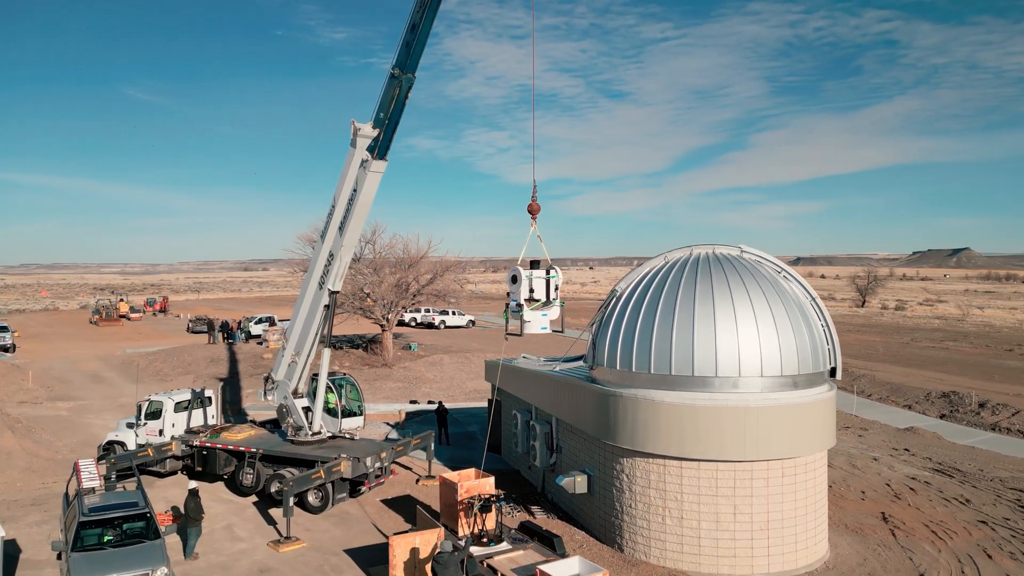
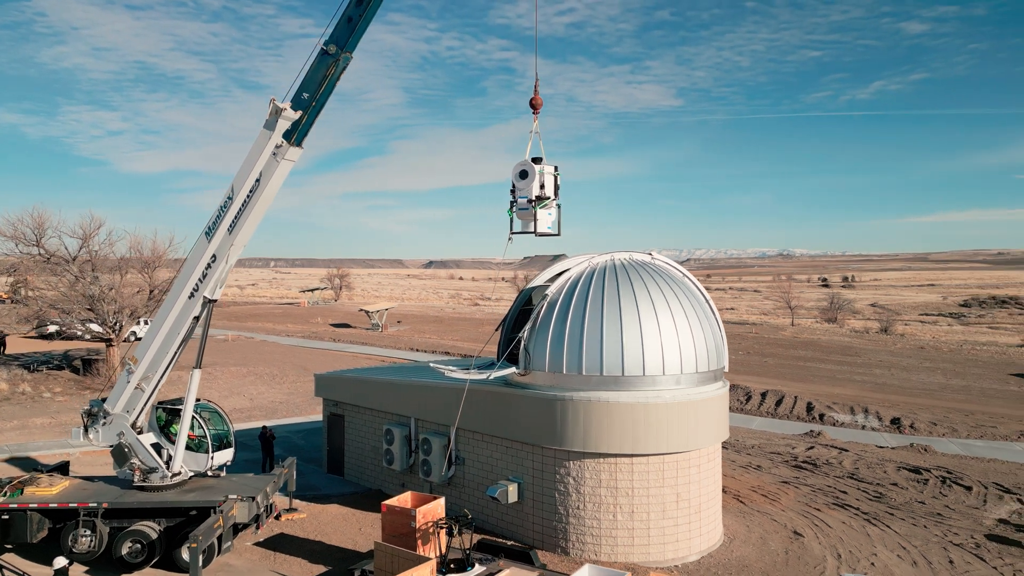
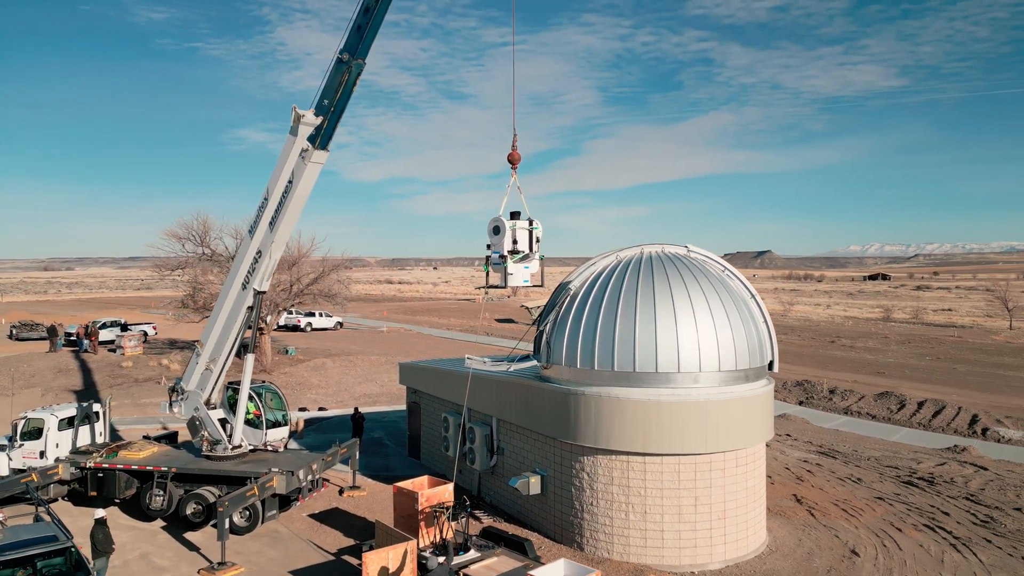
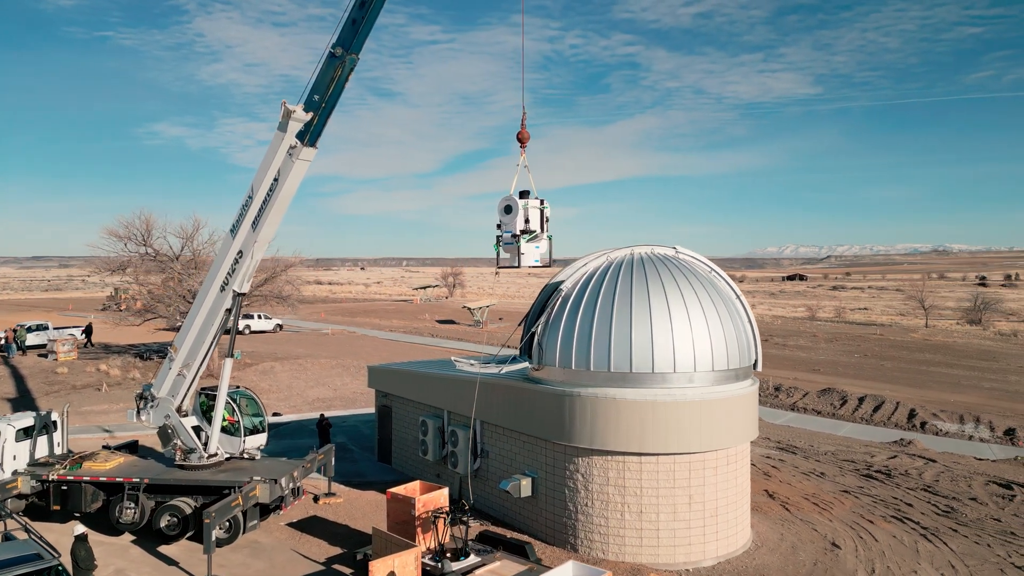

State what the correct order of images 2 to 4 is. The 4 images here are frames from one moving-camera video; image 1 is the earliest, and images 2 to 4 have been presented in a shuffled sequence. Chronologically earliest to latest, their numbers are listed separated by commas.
3, 4, 2
